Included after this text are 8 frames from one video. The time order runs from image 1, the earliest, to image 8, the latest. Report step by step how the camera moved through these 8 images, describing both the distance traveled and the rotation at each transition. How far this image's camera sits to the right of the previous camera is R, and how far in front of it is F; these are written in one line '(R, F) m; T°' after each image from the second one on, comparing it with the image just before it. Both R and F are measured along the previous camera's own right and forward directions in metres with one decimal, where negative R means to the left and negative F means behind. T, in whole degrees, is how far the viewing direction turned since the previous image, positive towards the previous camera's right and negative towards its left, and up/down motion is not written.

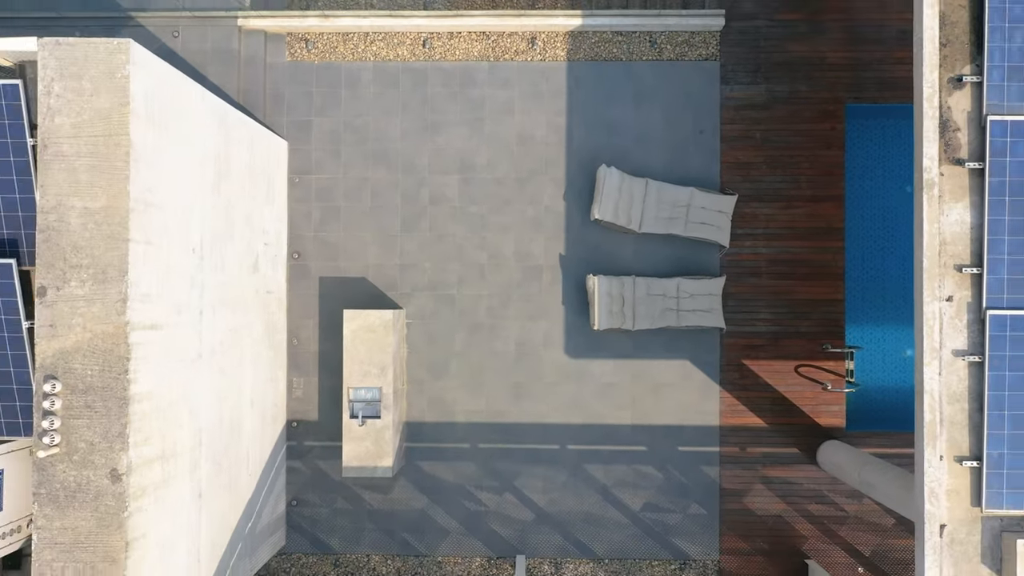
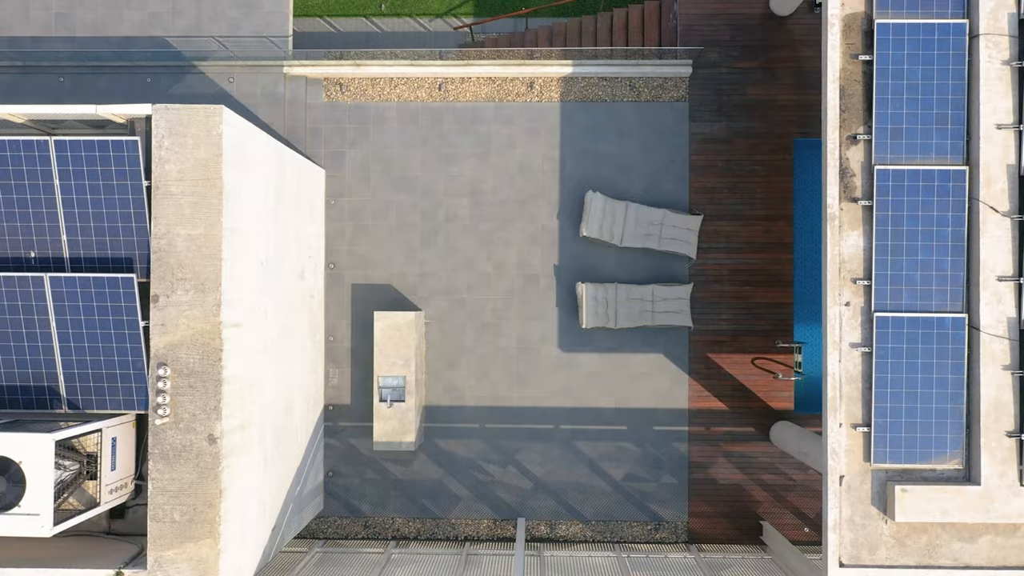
(0.0, -2.1) m; 0°
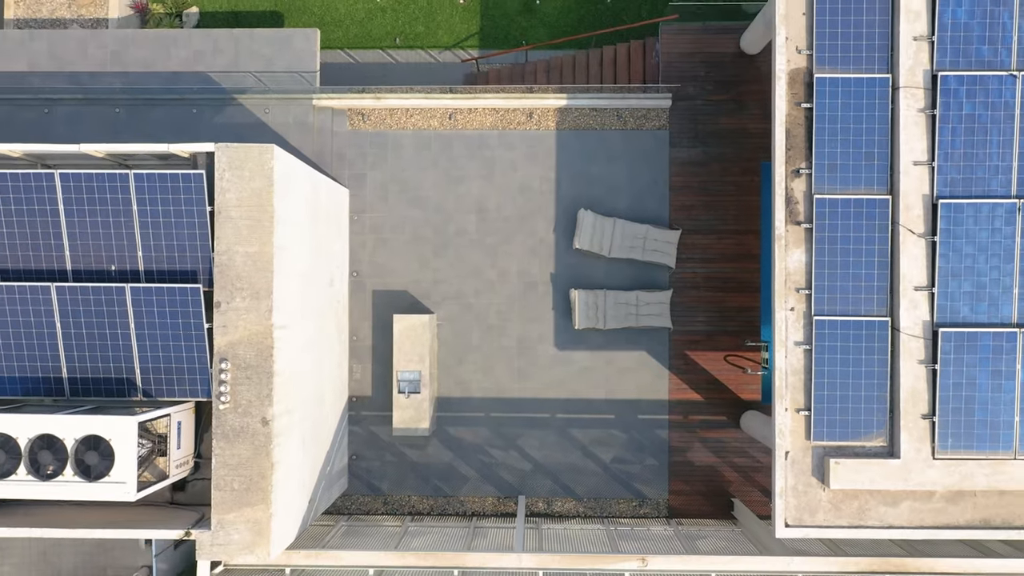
(0.0, -1.8) m; 0°
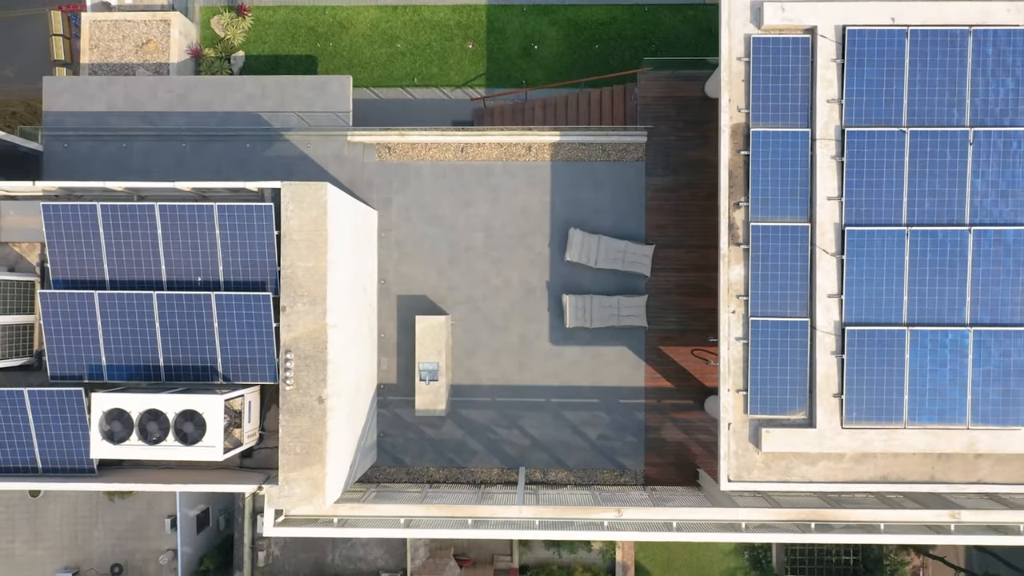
(-0.1, -2.9) m; 0°
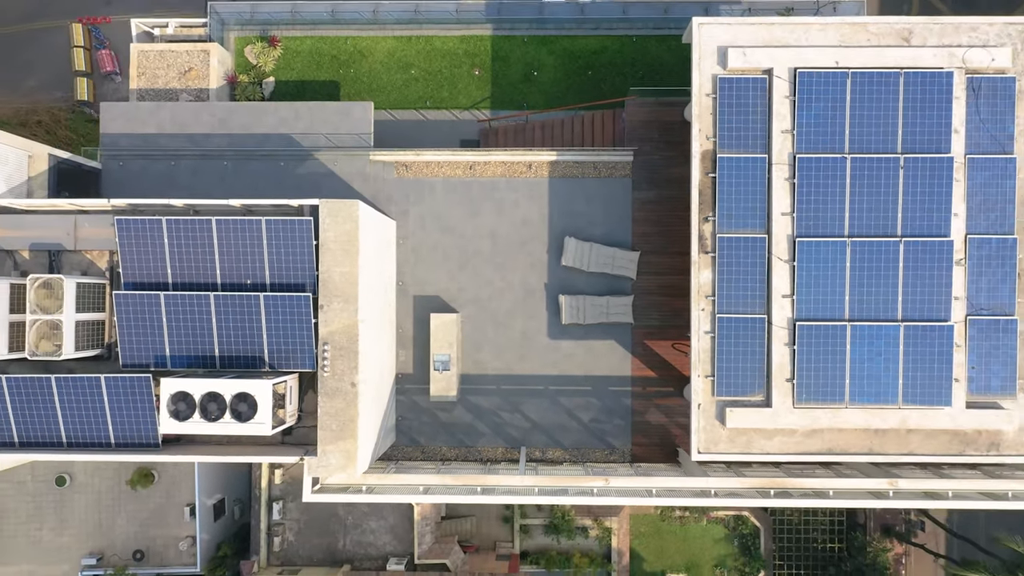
(-0.1, -2.4) m; 0°
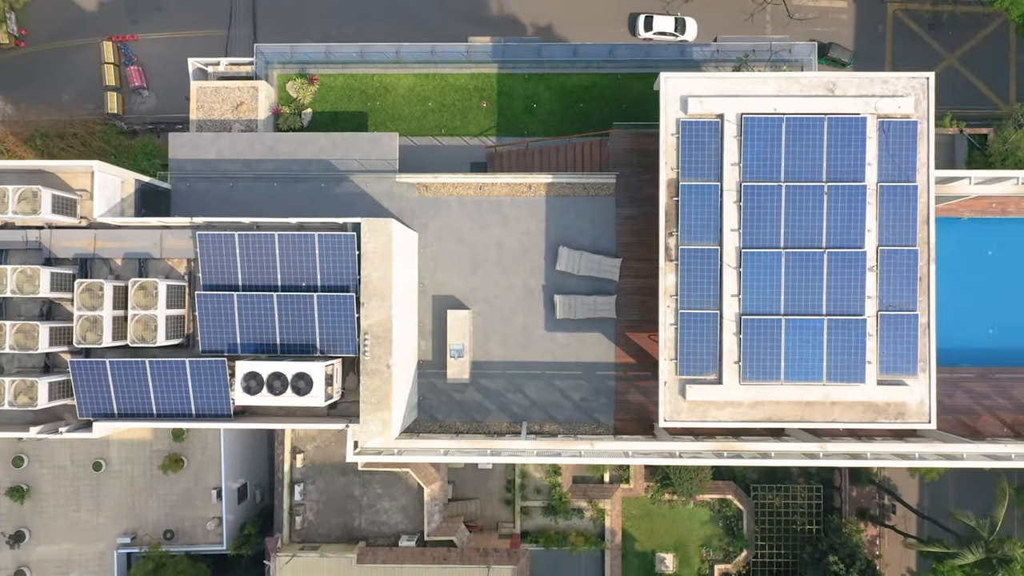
(-0.1, -3.9) m; 0°
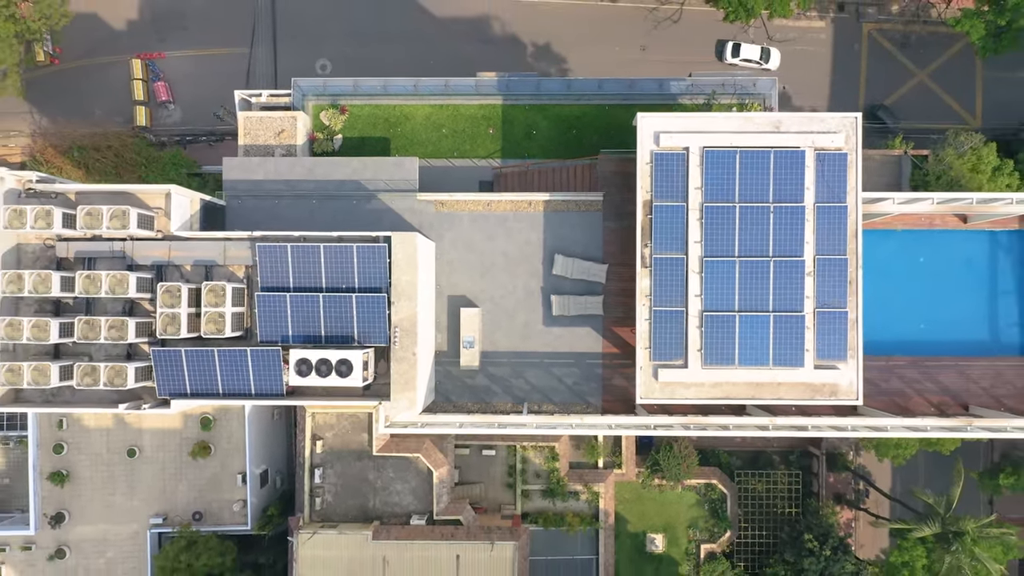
(-0.1, -4.3) m; 0°
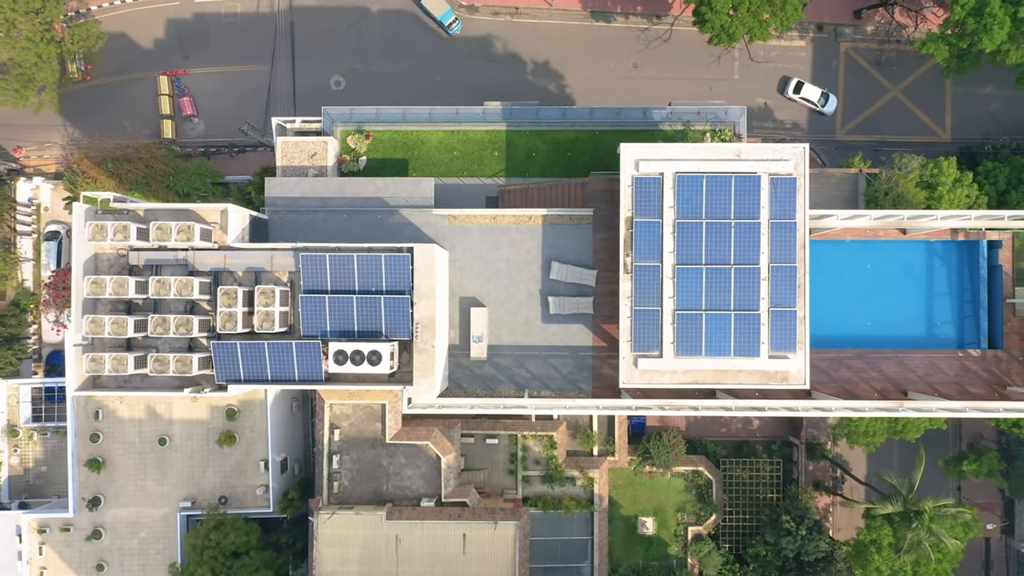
(-0.1, -4.6) m; 0°
